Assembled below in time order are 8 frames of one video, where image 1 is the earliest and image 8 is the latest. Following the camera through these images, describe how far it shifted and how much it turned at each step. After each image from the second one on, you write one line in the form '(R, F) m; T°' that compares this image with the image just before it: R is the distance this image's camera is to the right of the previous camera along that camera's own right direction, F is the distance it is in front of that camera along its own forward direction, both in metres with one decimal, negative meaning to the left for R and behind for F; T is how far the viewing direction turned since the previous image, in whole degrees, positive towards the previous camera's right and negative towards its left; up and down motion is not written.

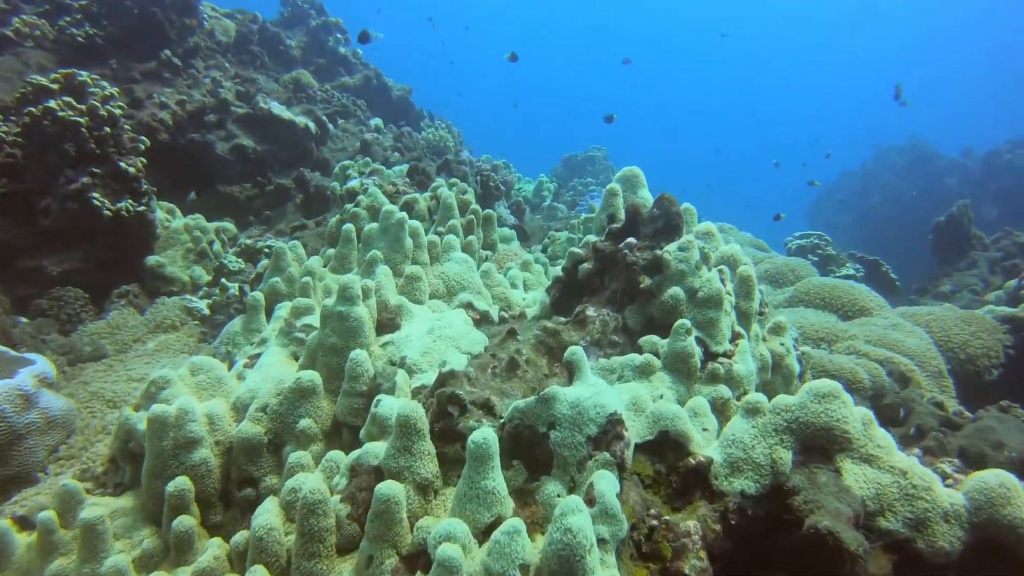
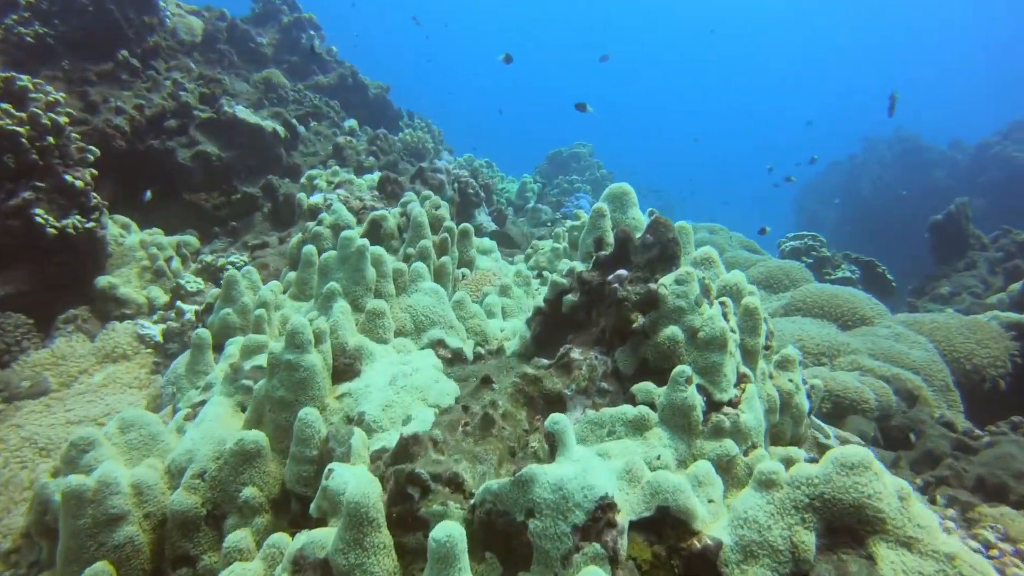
(+0.1, +0.4) m; +1°
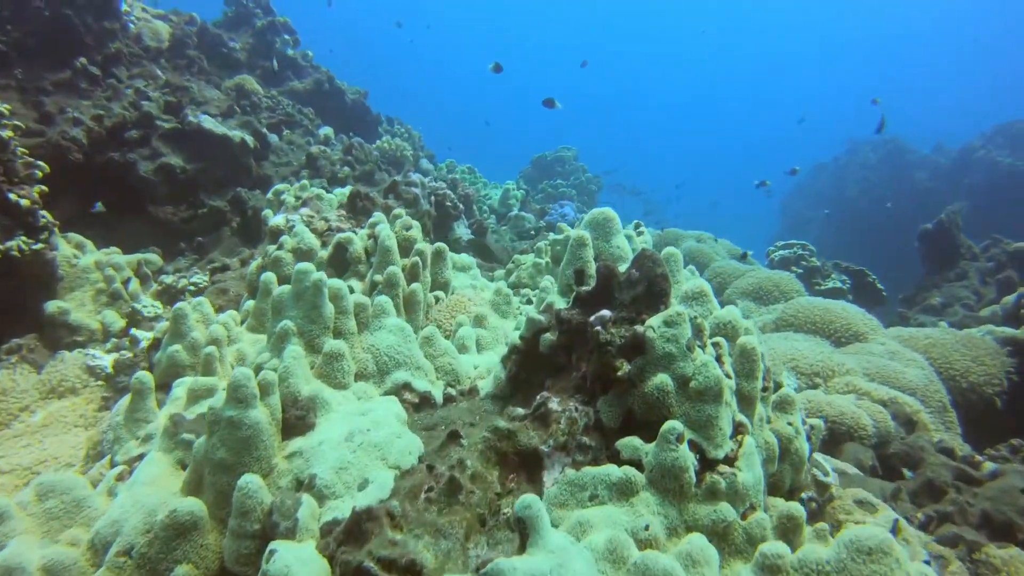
(+0.1, +0.3) m; +1°
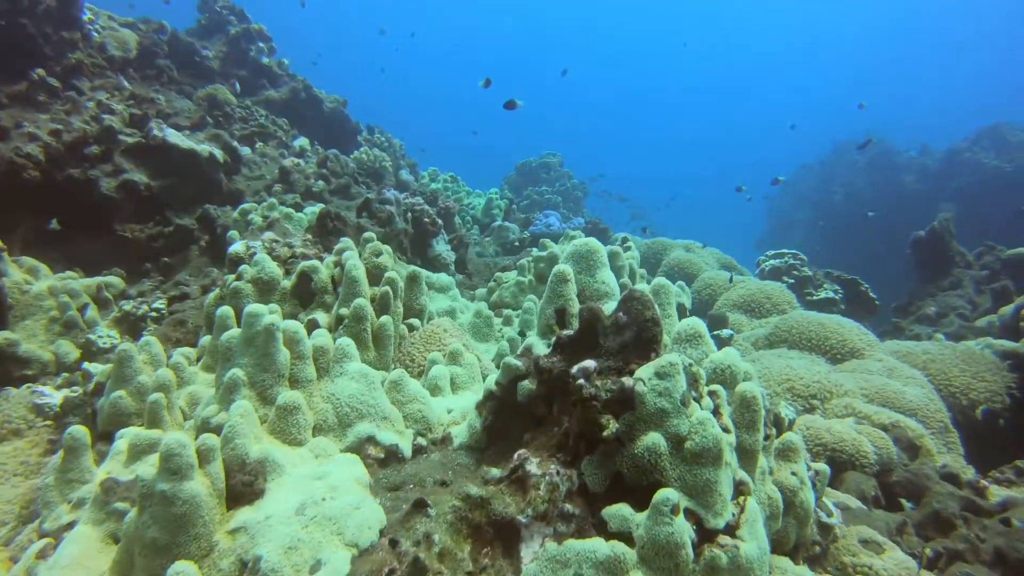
(0.0, +0.3) m; +1°
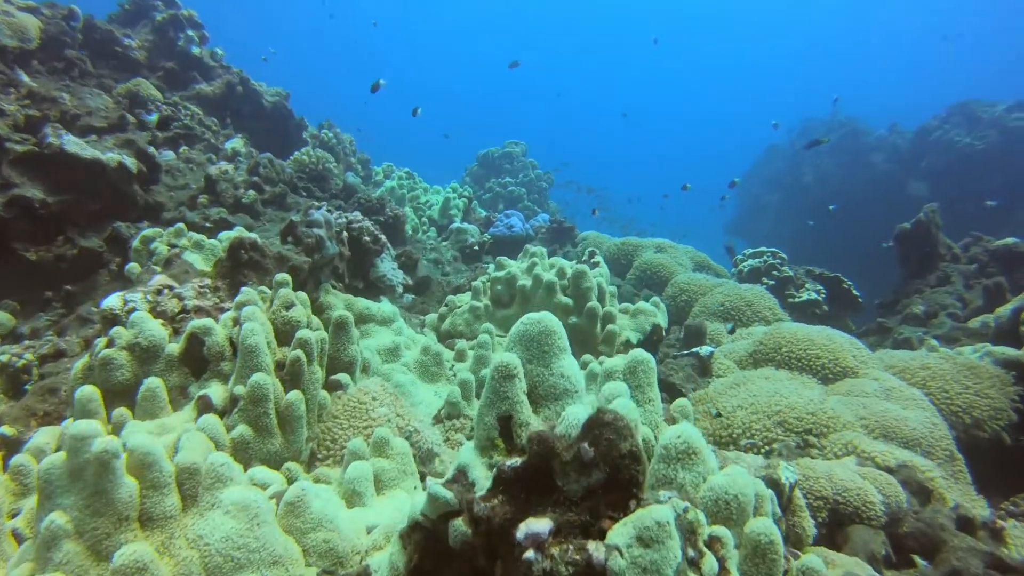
(+0.1, +0.6) m; +2°
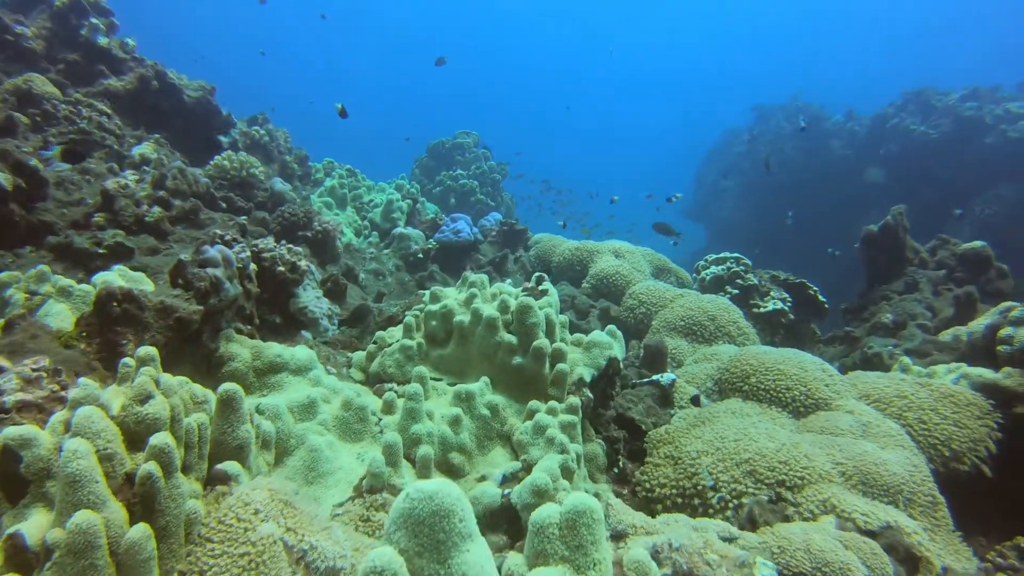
(+0.1, +0.6) m; +3°
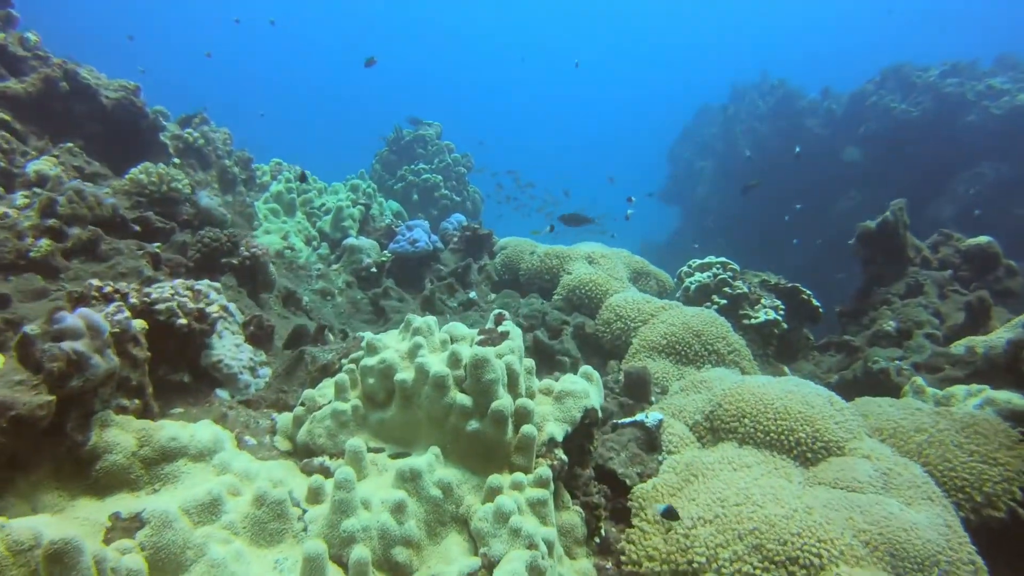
(+0.1, +0.7) m; +2°
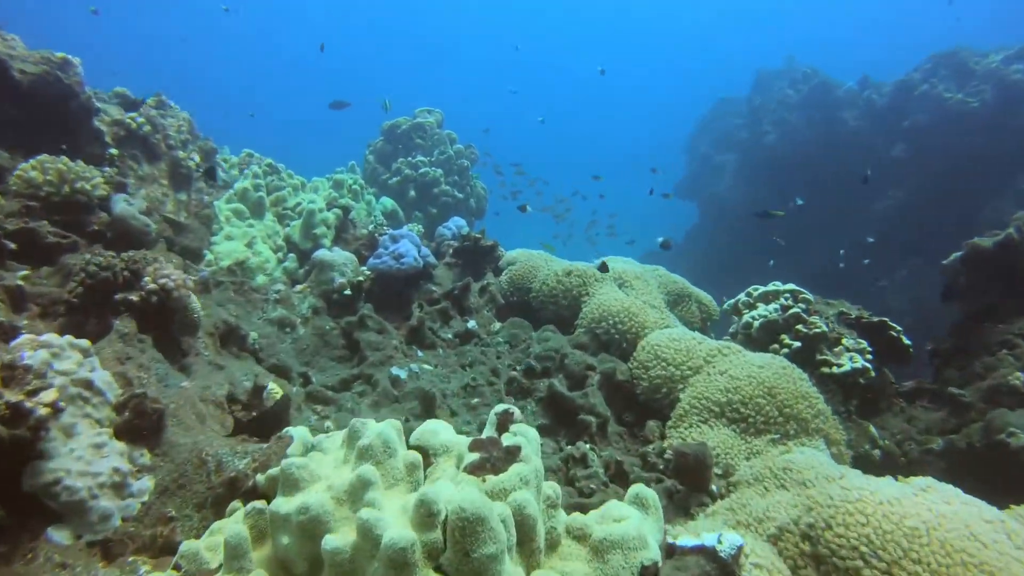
(0.0, +1.4) m; 0°
